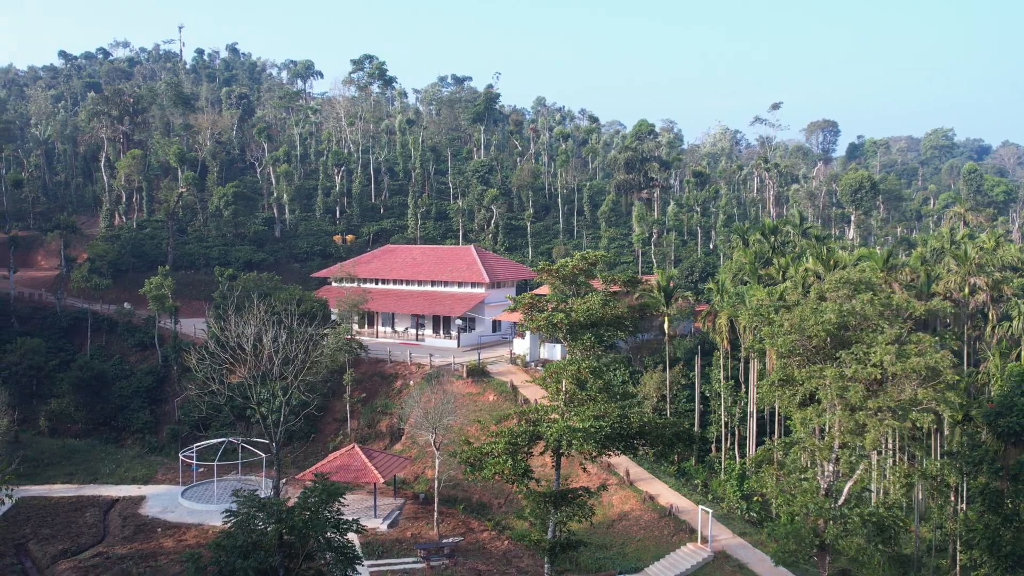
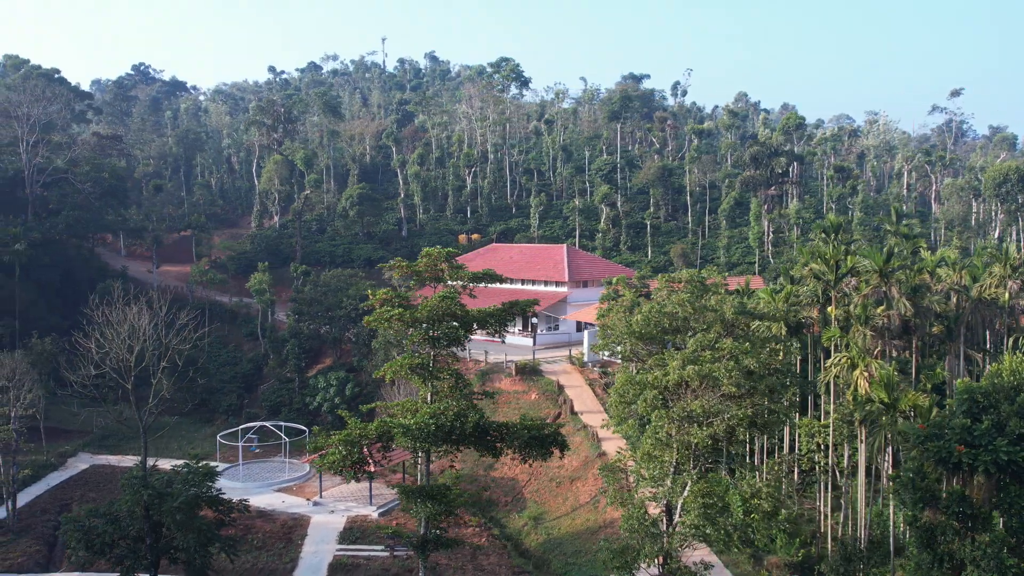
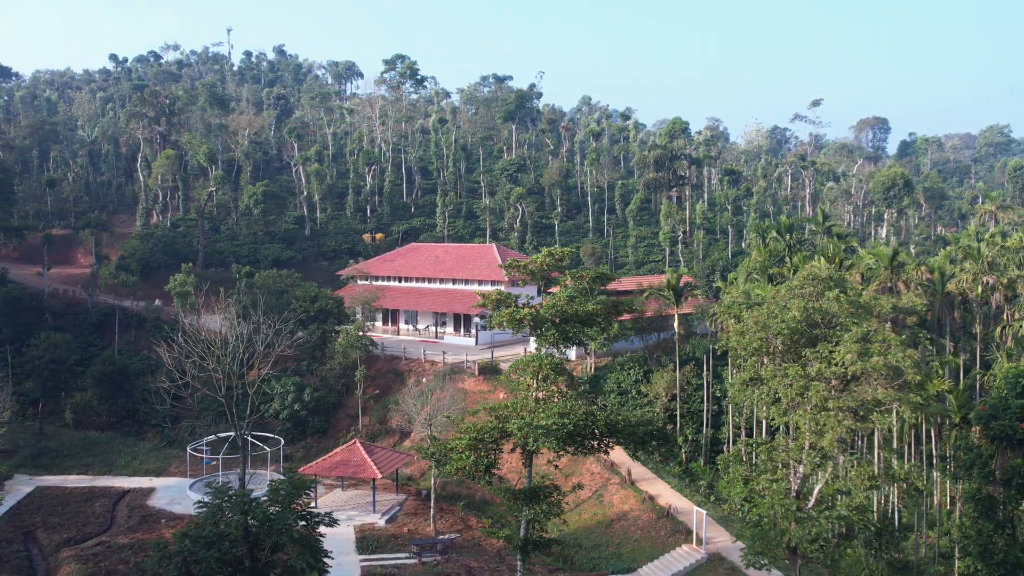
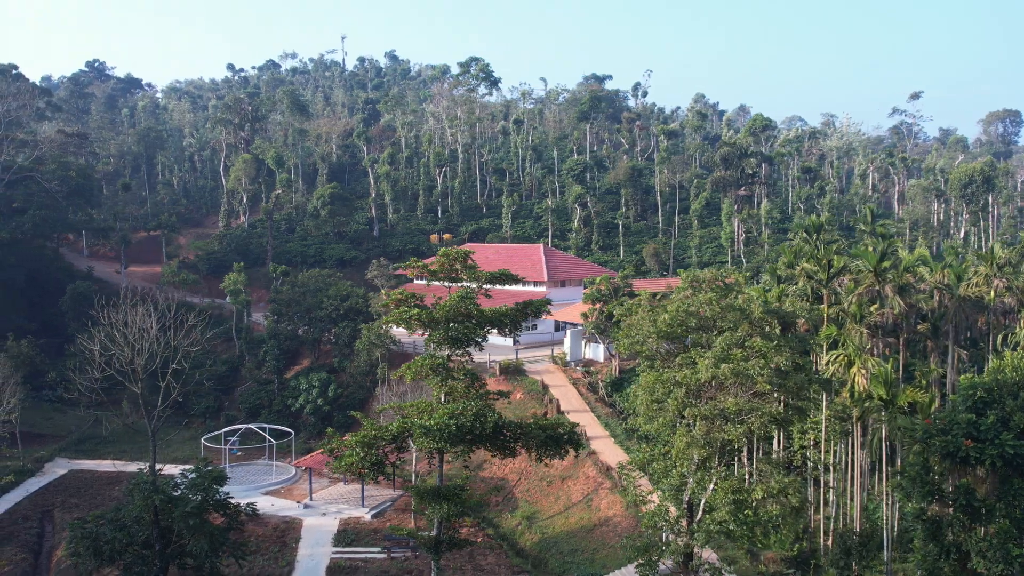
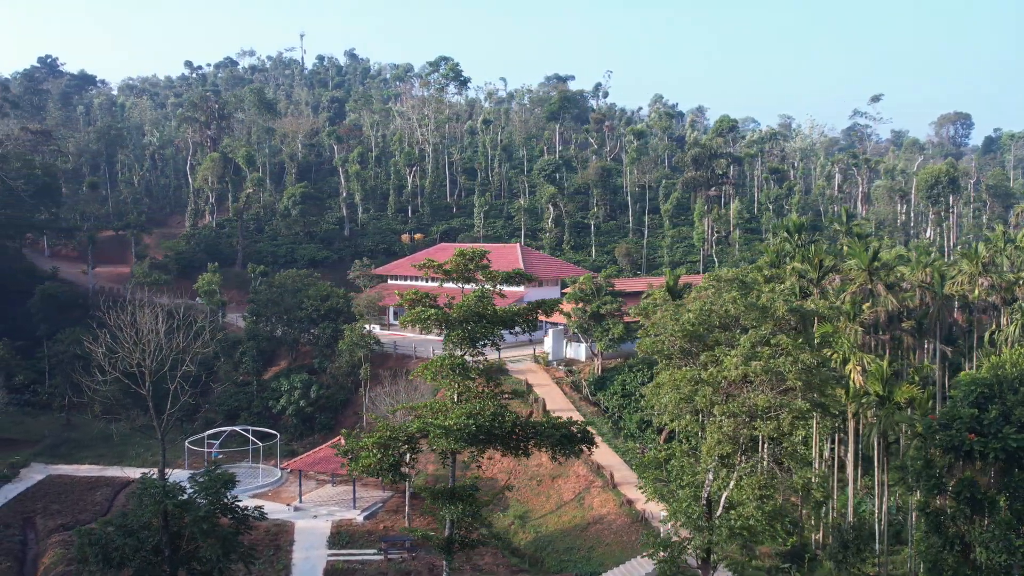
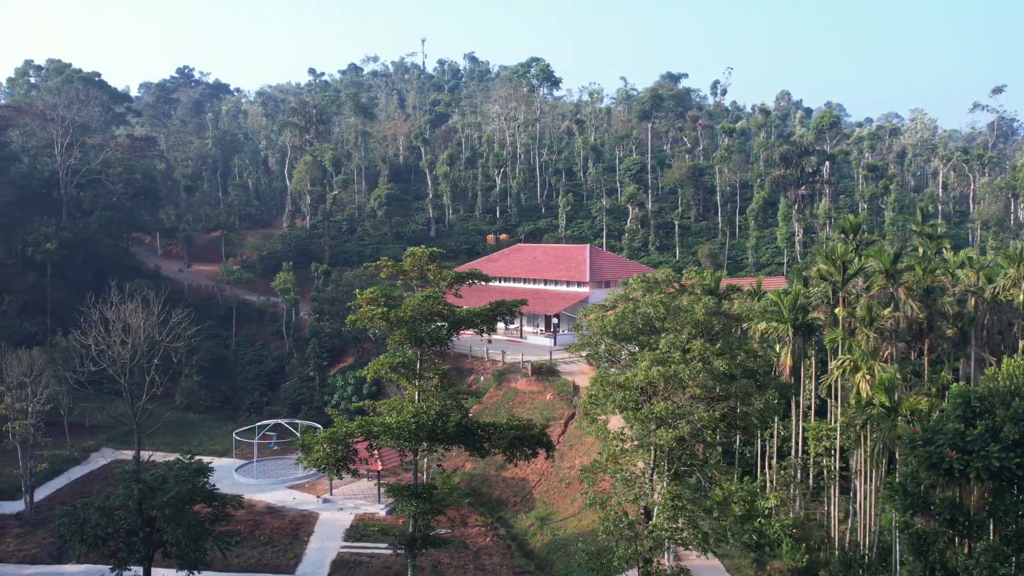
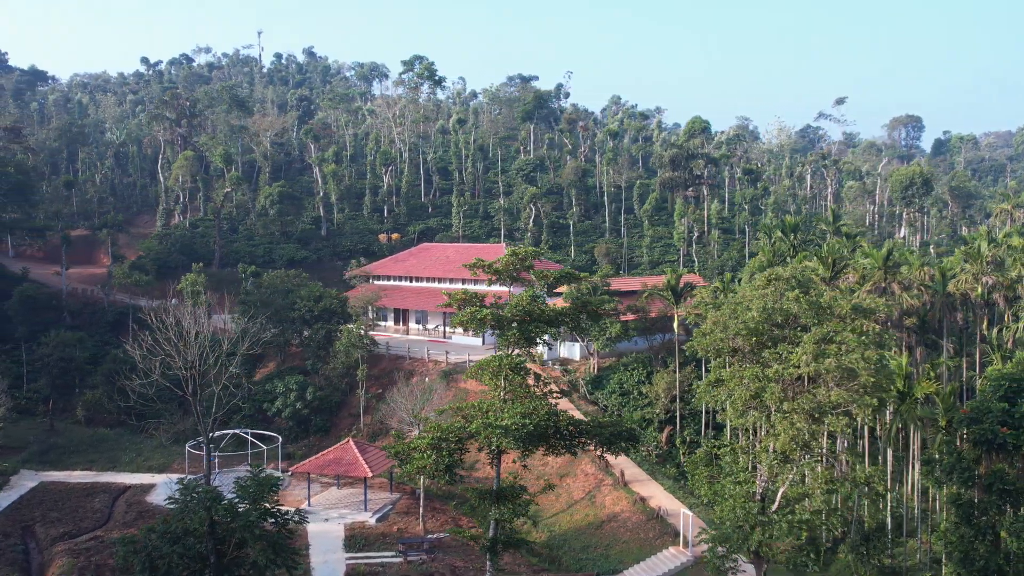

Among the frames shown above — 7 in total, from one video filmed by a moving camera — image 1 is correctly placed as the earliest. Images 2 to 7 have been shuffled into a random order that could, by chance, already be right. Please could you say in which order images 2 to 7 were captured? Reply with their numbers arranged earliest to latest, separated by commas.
3, 7, 5, 4, 2, 6
